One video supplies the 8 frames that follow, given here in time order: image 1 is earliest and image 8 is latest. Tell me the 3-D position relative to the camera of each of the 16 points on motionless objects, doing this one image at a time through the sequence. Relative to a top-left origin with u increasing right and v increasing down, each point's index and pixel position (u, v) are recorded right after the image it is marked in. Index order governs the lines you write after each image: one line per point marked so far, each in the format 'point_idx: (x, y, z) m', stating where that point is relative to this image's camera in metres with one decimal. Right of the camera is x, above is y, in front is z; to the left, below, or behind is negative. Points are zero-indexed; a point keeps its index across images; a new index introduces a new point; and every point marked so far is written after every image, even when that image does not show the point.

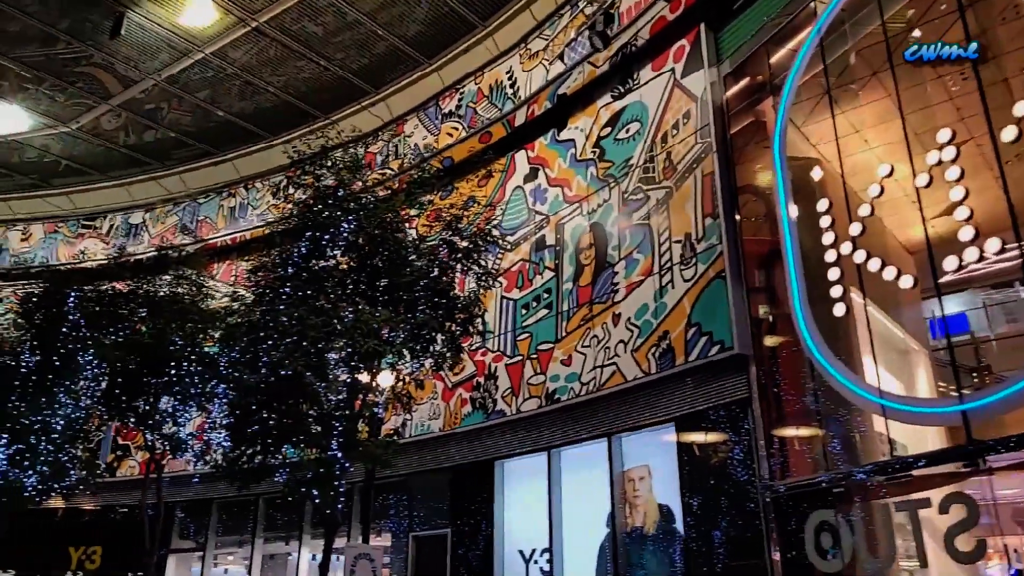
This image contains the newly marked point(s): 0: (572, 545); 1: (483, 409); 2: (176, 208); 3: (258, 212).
0: (+0.9, -3.7, +11.1) m
1: (-0.5, -1.9, +12.5) m
2: (-7.8, +1.9, +18.2) m
3: (-5.5, +1.6, +16.9) m
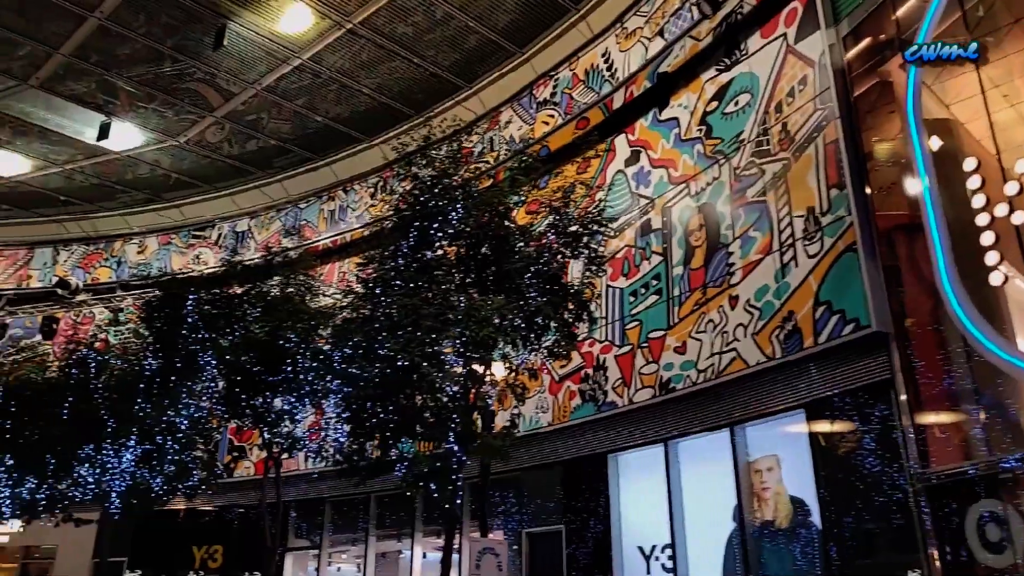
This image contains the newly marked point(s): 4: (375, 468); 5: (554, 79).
0: (+2.5, -3.4, +10.6) m
1: (+1.3, -1.8, +12.1) m
2: (-5.6, +1.8, +18.6) m
3: (-3.4, +1.6, +17.1) m
4: (-1.6, -2.1, +8.9) m
5: (+0.8, +3.8, +14.2) m
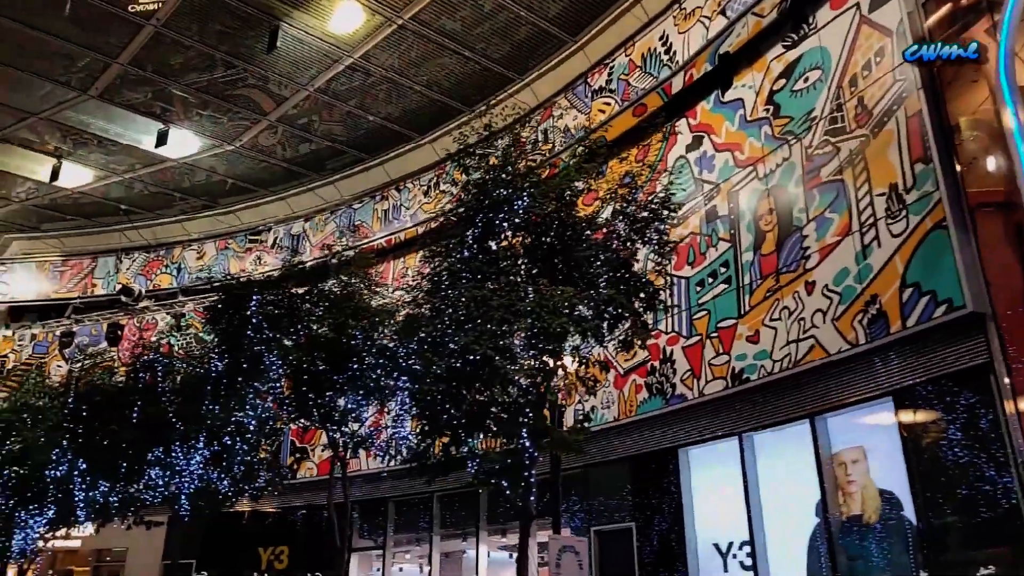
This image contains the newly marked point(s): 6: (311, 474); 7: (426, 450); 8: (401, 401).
0: (+3.5, -3.3, +10.2) m
1: (+2.3, -1.6, +11.8) m
2: (-4.3, +1.7, +18.6) m
3: (-2.2, +1.6, +17.0) m
4: (-0.7, -2.0, +8.7) m
5: (+1.7, +3.9, +13.9) m
6: (-4.4, -4.0, +16.9) m
7: (-1.0, -1.9, +8.9) m
8: (-1.3, -1.4, +9.6) m
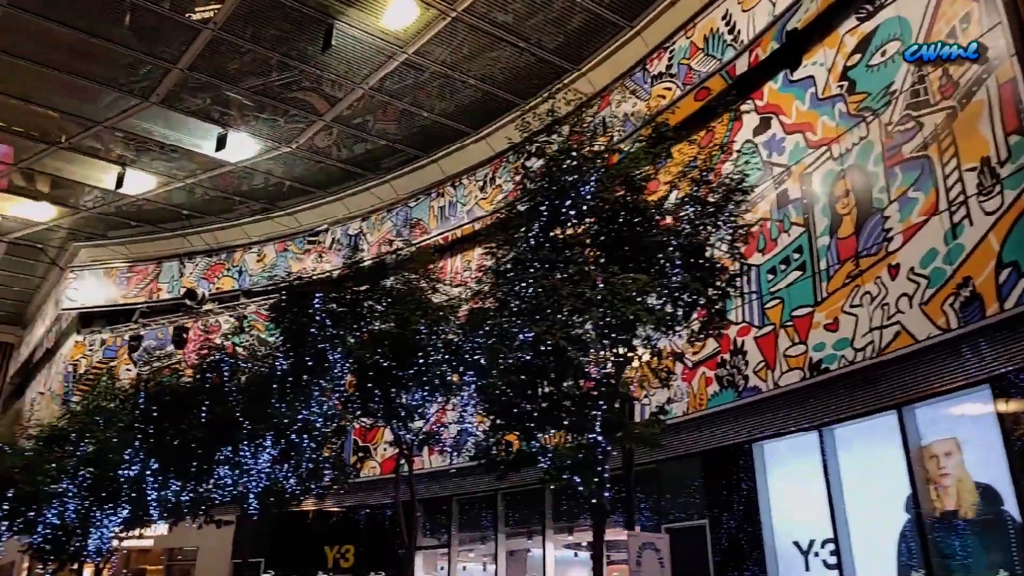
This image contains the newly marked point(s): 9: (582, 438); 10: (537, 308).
0: (+4.4, -3.1, +9.7) m
1: (+3.2, -1.5, +11.4) m
2: (-2.9, +1.8, +18.6) m
3: (-1.0, +1.7, +16.8) m
4: (0.0, -1.9, +8.5) m
5: (+2.7, +4.1, +13.5) m
6: (-3.0, -4.0, +16.9) m
7: (-0.2, -1.8, +8.7) m
8: (-0.5, -1.3, +9.4) m
9: (+0.7, -1.5, +7.8) m
10: (+0.2, -0.2, +7.8) m
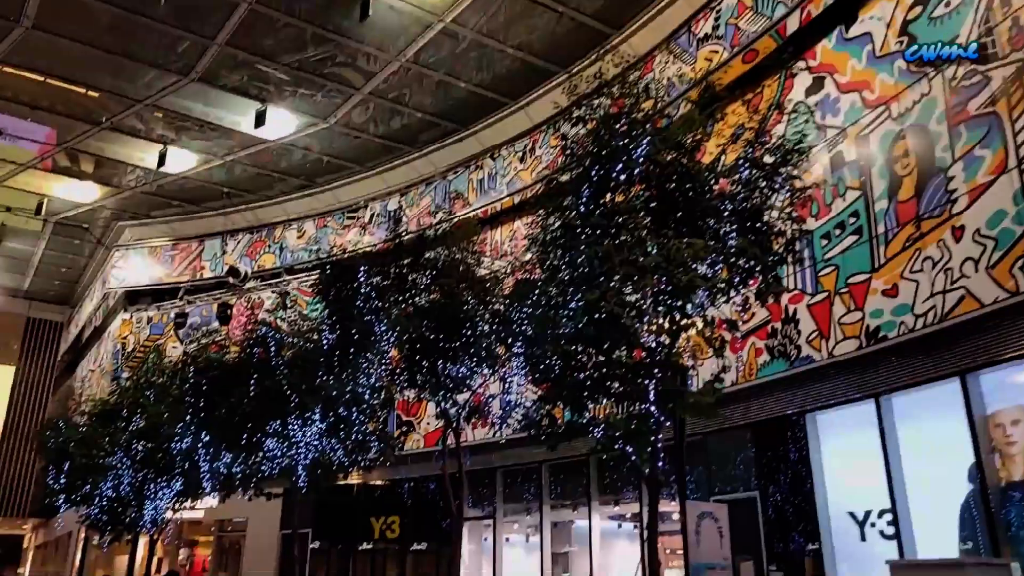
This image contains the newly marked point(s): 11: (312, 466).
0: (+5.0, -2.6, +9.5) m
1: (+3.9, -1.0, +11.1) m
2: (-2.0, +2.4, +18.5) m
3: (-0.1, +2.3, +16.7) m
4: (+0.6, -1.6, +8.4) m
5: (+3.4, +4.6, +13.1) m
6: (-2.0, -3.4, +17.0) m
7: (+0.4, -1.4, +8.6) m
8: (+0.1, -0.9, +9.3) m
9: (+1.2, -1.2, +7.7) m
10: (+0.7, +0.1, +7.6) m
11: (-3.2, -2.8, +12.1) m
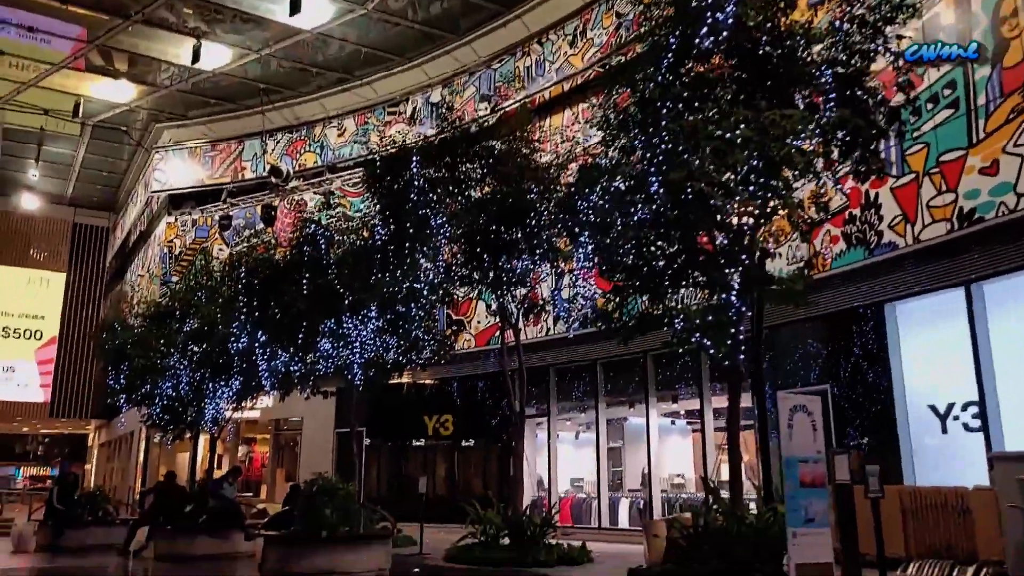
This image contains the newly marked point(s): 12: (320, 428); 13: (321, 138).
0: (+5.8, -1.2, +9.0) m
1: (+4.7, +0.6, +10.4) m
2: (-0.9, +4.8, +17.6) m
3: (+0.9, +4.5, +15.7) m
4: (+1.3, -0.4, +8.0) m
5: (+4.2, +6.4, +11.7) m
6: (-0.9, -1.2, +16.8) m
7: (+1.1, -0.2, +8.2) m
8: (+0.8, +0.4, +8.8) m
9: (+1.9, -0.1, +7.2) m
10: (+1.4, +1.2, +7.0) m
11: (-2.3, -1.2, +12.0) m
12: (-4.5, -3.3, +18.4) m
13: (-4.9, +3.8, +19.9) m
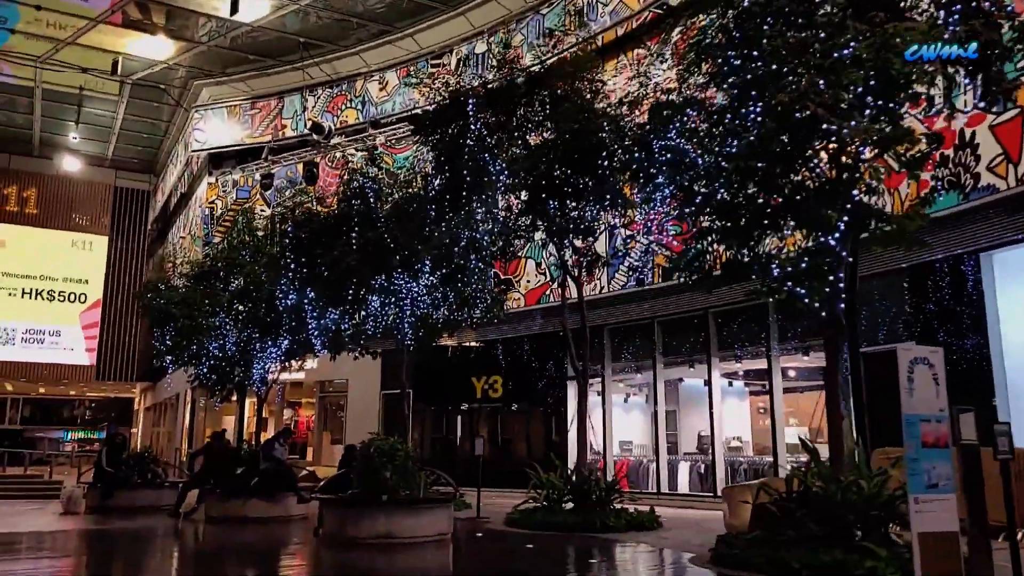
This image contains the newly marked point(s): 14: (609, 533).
0: (+6.5, -0.7, +8.1) m
1: (+5.5, +1.2, +9.5) m
2: (+0.2, +5.7, +16.8) m
3: (+1.9, +5.3, +14.8) m
4: (+2.0, +0.2, +7.3) m
5: (+5.0, +7.1, +10.6) m
6: (+0.1, -0.3, +16.2) m
7: (+1.8, +0.3, +7.5) m
8: (+1.5, +0.9, +8.1) m
9: (+2.5, +0.4, +6.4) m
10: (+2.0, +1.7, +6.2) m
11: (-1.4, -0.5, +11.5) m
12: (-3.4, -2.3, +18.0) m
13: (-3.7, +4.8, +19.3) m
14: (+1.1, -2.9, +9.1) m
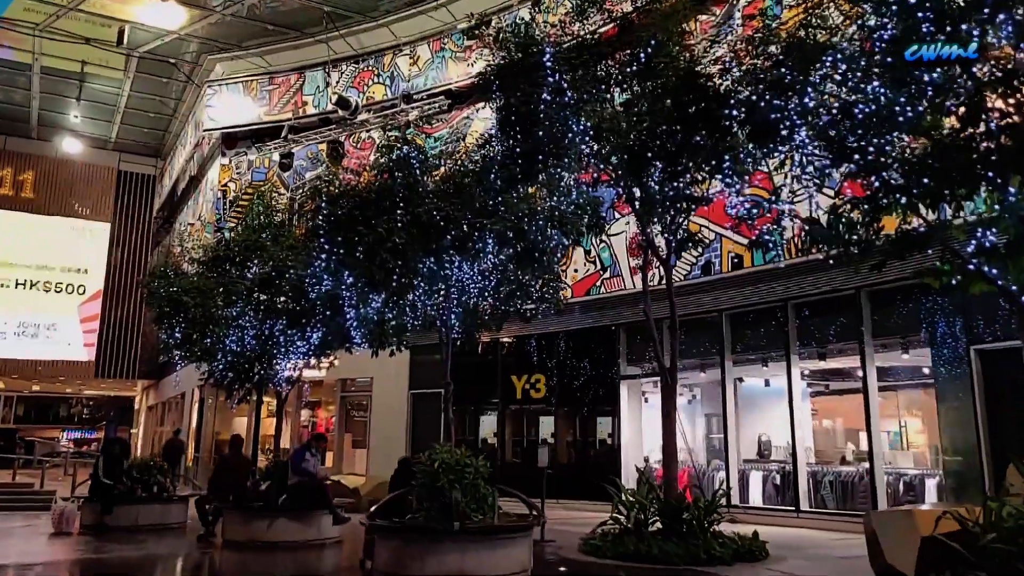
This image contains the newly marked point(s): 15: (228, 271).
0: (+7.3, -0.6, +6.6) m
1: (+6.4, +1.3, +8.0) m
2: (+1.1, +5.8, +15.3) m
3: (+2.8, +5.4, +13.3) m
4: (+2.9, +0.3, +5.7) m
5: (+5.9, +7.2, +9.1) m
6: (+1.0, -0.2, +14.7) m
7: (+2.7, +0.5, +6.0) m
8: (+2.4, +1.1, +6.6) m
9: (+3.4, +0.6, +4.9) m
10: (+2.9, +1.8, +4.7) m
11: (-0.5, -0.3, +9.9) m
12: (-2.5, -2.2, +16.5) m
13: (-2.8, +5.0, +17.8) m
14: (+2.0, -2.7, +7.6) m
15: (-4.8, +0.3, +13.2) m
